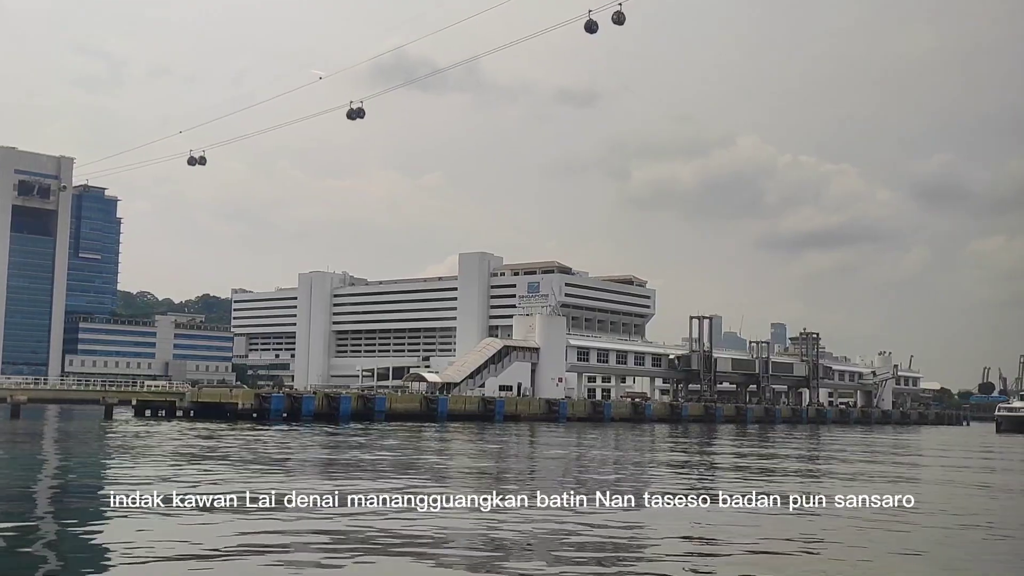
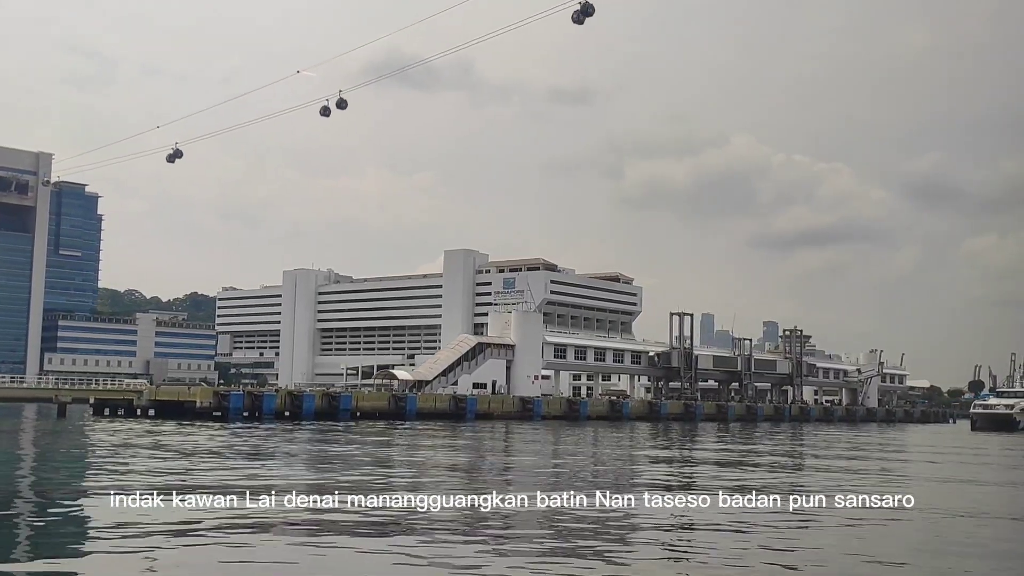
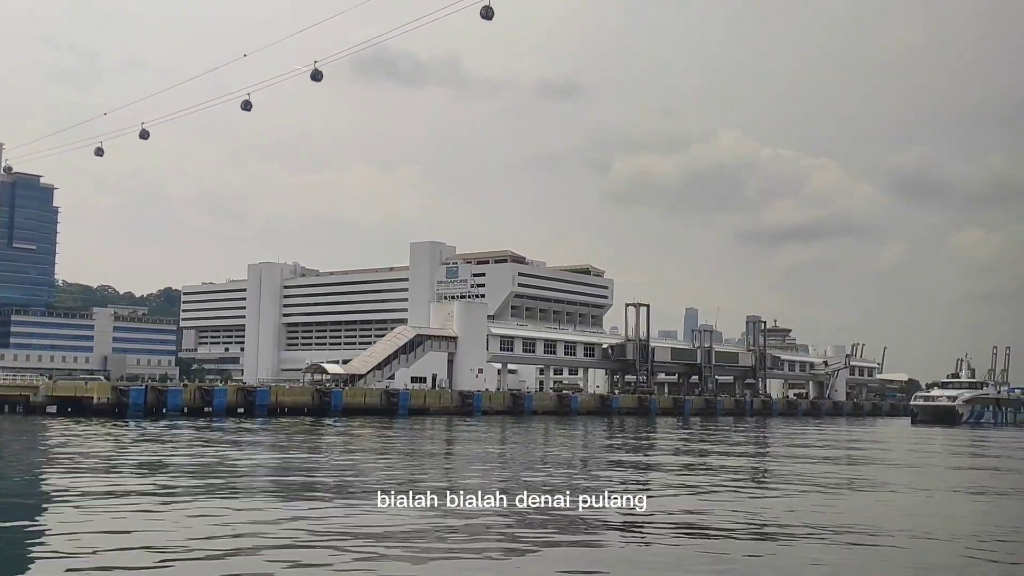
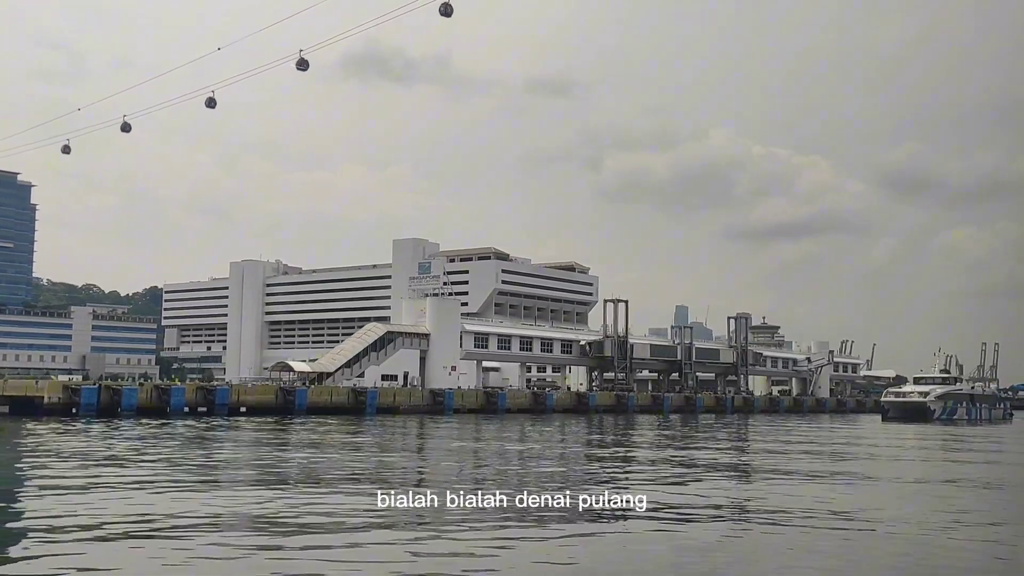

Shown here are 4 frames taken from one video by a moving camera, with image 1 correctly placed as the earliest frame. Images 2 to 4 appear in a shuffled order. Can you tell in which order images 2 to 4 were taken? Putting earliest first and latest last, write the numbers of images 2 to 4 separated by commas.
2, 3, 4
